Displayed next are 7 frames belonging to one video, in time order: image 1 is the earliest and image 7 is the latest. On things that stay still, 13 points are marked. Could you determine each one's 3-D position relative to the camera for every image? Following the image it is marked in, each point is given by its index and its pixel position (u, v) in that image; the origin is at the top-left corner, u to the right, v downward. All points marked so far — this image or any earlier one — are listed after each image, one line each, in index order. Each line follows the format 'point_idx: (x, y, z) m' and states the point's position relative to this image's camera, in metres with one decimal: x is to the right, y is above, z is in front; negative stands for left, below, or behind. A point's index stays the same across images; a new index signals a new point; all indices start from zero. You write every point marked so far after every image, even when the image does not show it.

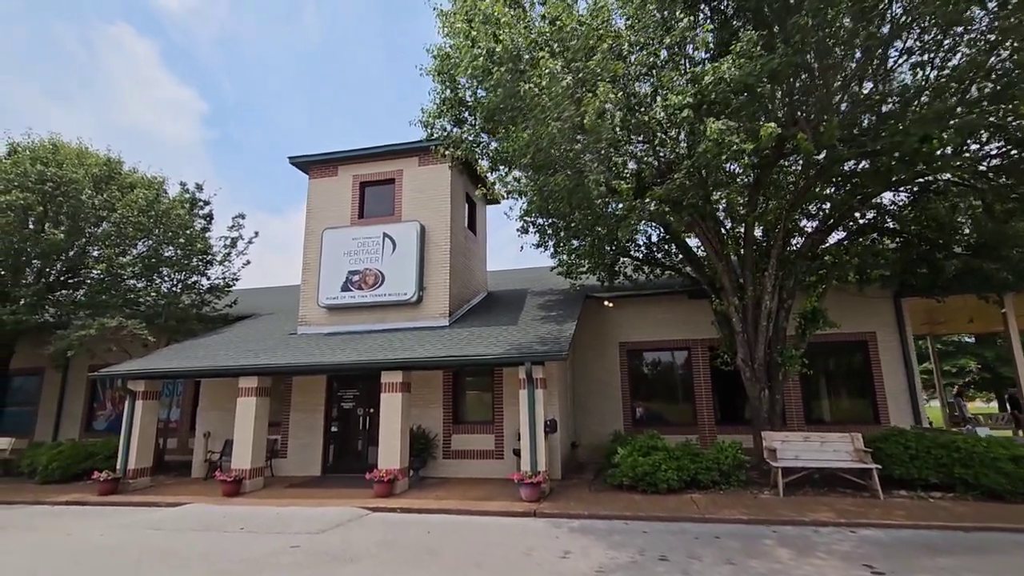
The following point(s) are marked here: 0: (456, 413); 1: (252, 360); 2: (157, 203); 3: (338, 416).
0: (-1.4, -3.1, +12.6) m
1: (-6.1, -1.7, +12.1) m
2: (-11.0, +2.6, +15.9) m
3: (-4.5, -3.3, +13.4) m
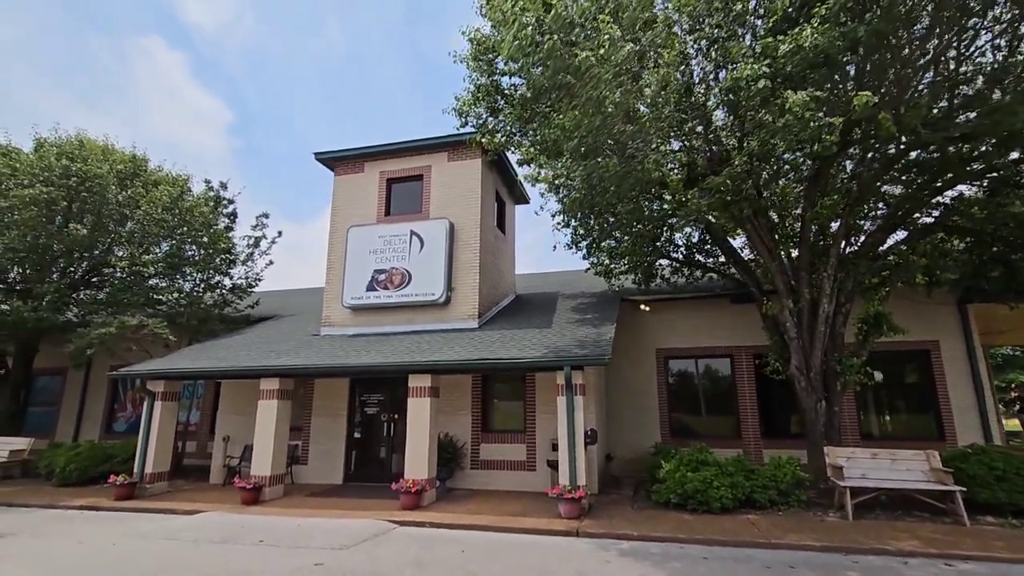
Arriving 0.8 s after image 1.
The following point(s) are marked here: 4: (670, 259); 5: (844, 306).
0: (-0.6, -3.1, +11.9) m
1: (-5.4, -1.6, +11.5) m
2: (-10.1, +2.7, +15.7) m
3: (-3.8, -3.3, +12.8) m
4: (+4.2, +0.8, +13.7) m
5: (+7.0, -0.4, +10.9) m
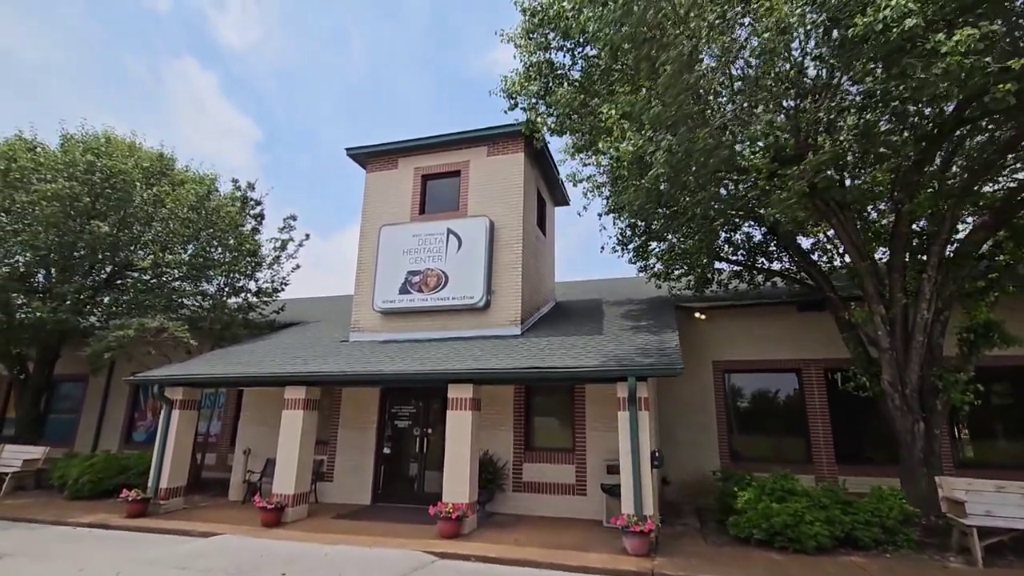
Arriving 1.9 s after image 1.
0: (+0.4, -3.1, +10.8) m
1: (-4.4, -1.6, +10.6) m
2: (-8.9, +2.6, +15.0) m
3: (-2.8, -3.4, +11.7) m
4: (+5.3, +0.6, +12.5) m
5: (+8.0, -0.5, +9.5) m
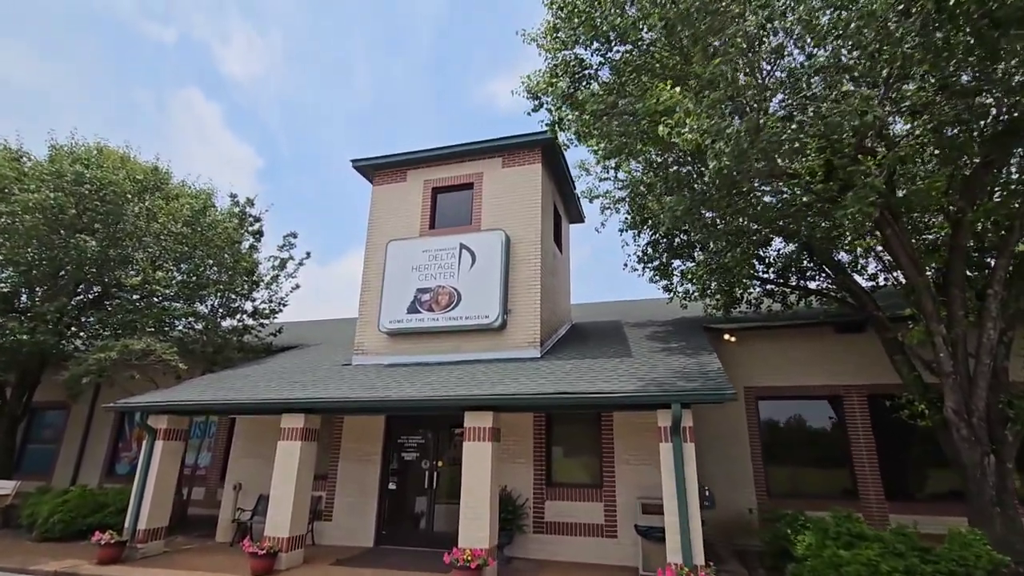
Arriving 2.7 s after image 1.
0: (+0.7, -3.5, +9.7) m
1: (-4.0, -2.0, +9.6) m
2: (-8.6, +2.0, +14.2) m
3: (-2.4, -3.8, +10.7) m
4: (+5.6, +0.2, +11.6) m
5: (+8.4, -0.8, +8.7) m
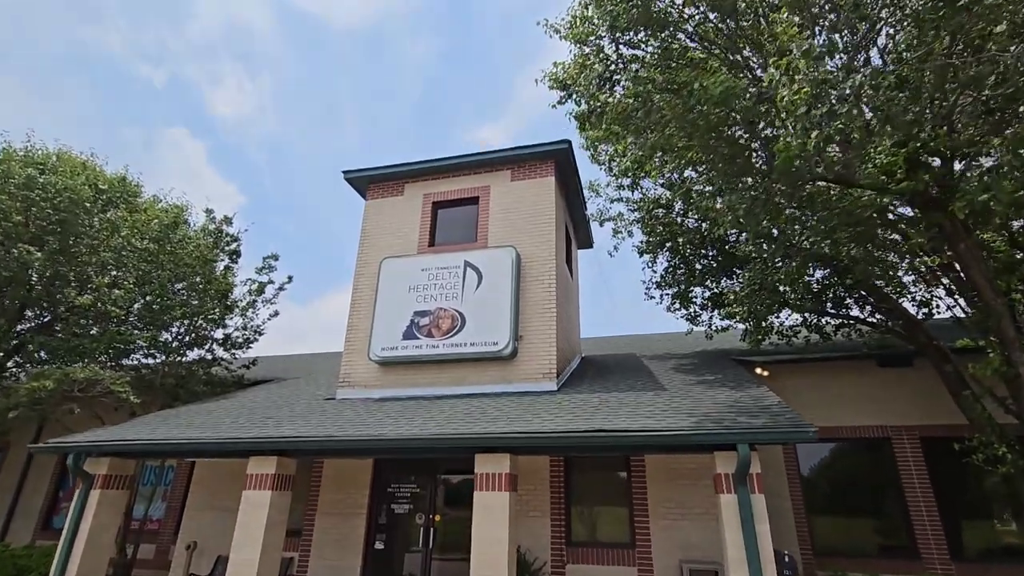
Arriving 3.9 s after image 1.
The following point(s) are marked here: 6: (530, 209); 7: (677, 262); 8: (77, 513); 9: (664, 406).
0: (+1.0, -3.8, +8.2) m
1: (-3.8, -2.2, +8.0) m
2: (-8.4, +1.4, +12.8) m
3: (-2.2, -4.1, +9.0) m
4: (+5.8, -0.4, +10.5) m
5: (+8.7, -1.1, +7.6) m
6: (+0.4, +1.6, +10.5) m
7: (+3.9, +0.6, +12.3) m
8: (-7.0, -3.7, +8.4) m
9: (+2.1, -1.7, +7.3) m
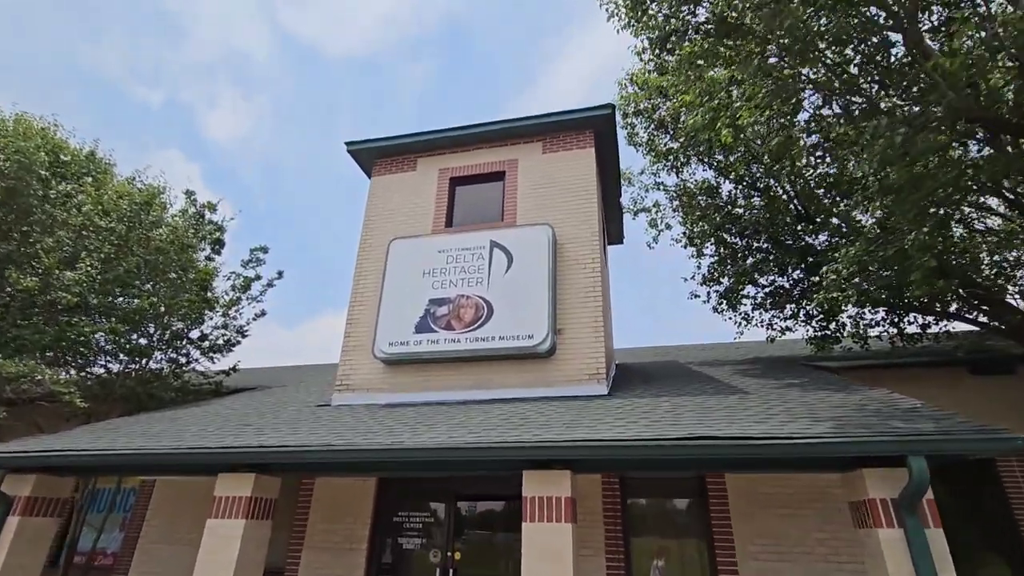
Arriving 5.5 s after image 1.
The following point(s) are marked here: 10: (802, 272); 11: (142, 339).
0: (+1.5, -3.5, +6.4) m
1: (-3.2, -1.8, +6.2) m
2: (-7.9, +1.6, +11.1) m
3: (-1.7, -3.8, +7.1) m
4: (+6.4, -0.3, +9.0) m
5: (+9.2, -0.9, +6.0) m
6: (+1.0, +1.8, +9.0) m
7: (+4.4, +0.7, +10.7) m
8: (-6.5, -3.2, +6.4) m
9: (+2.7, -1.3, +5.6) m
10: (+5.6, +0.3, +9.9) m
11: (-7.7, -1.0, +10.6) m
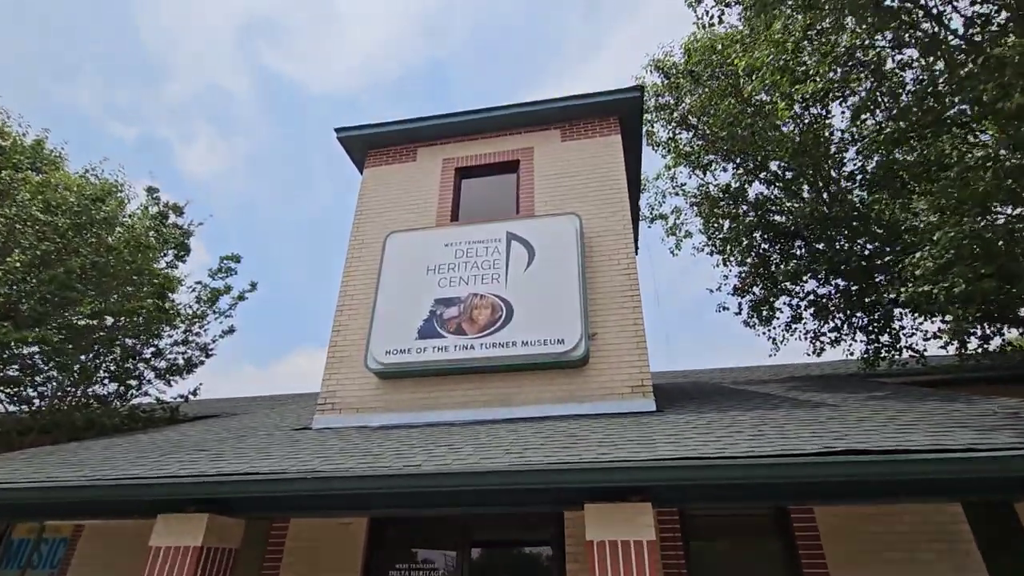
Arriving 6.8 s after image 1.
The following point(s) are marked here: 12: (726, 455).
0: (+1.9, -3.3, +4.9) m
1: (-2.8, -1.6, +4.7) m
2: (-7.7, +1.5, +9.6) m
3: (-1.3, -3.7, +5.5) m
4: (+6.6, -0.3, +8.0) m
5: (+9.6, -0.8, +5.1) m
6: (+1.2, +1.8, +7.9) m
7: (+4.6, +0.5, +9.7) m
8: (-6.1, -3.0, +4.7) m
9: (+3.1, -1.1, +4.4) m
10: (+5.8, +0.1, +8.9) m
11: (-7.5, -1.1, +8.9) m
12: (+1.5, -1.2, +3.6) m
